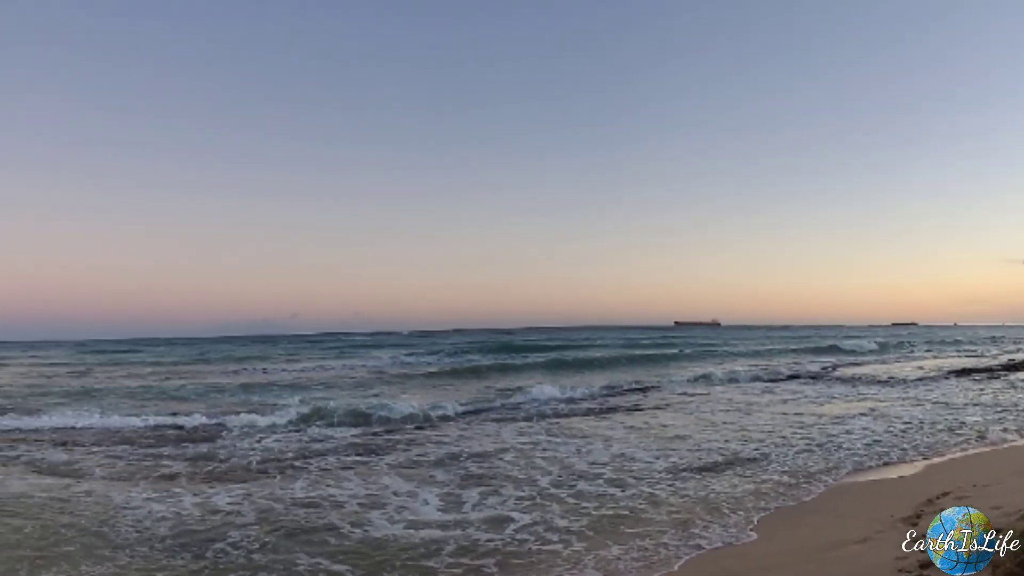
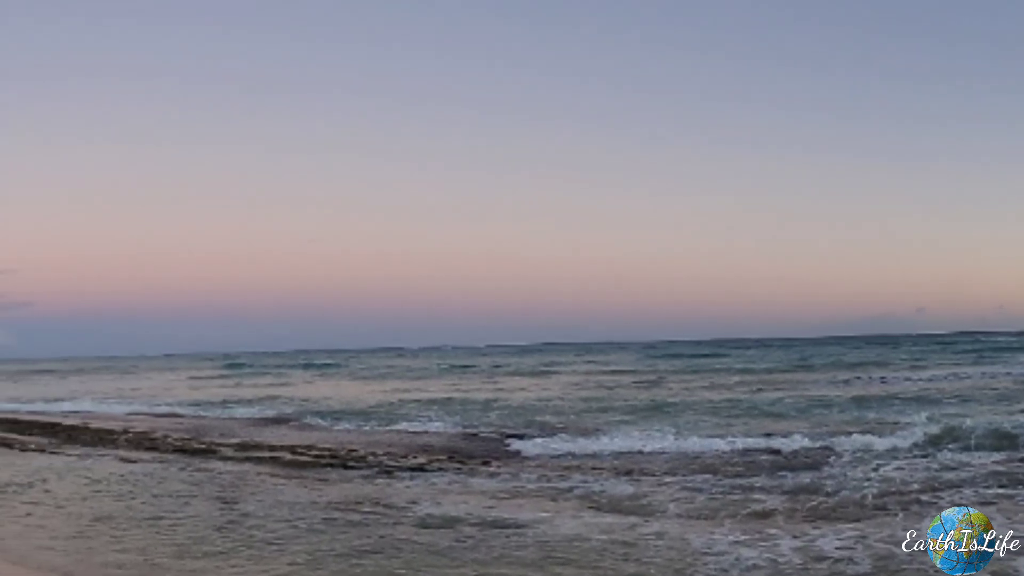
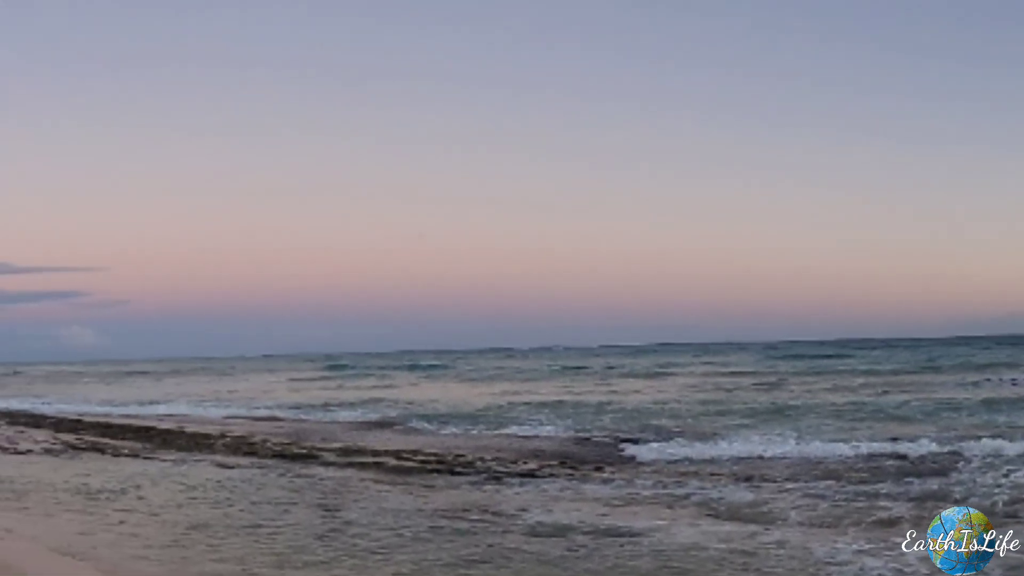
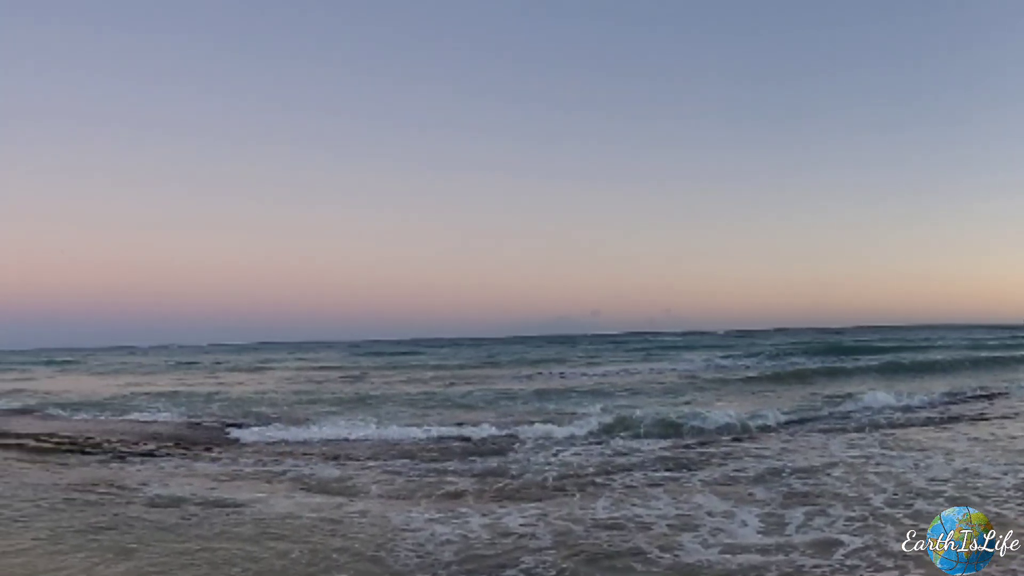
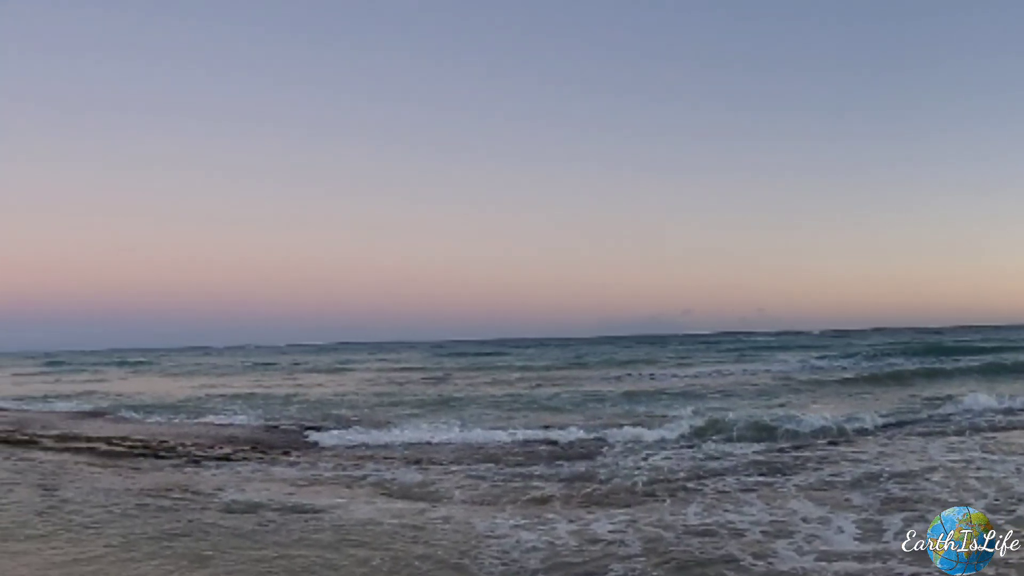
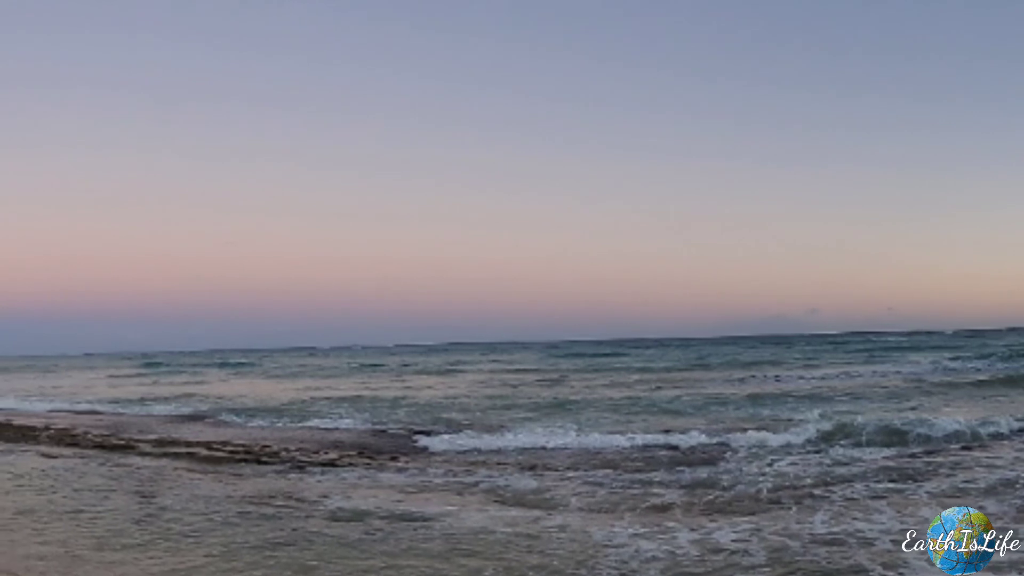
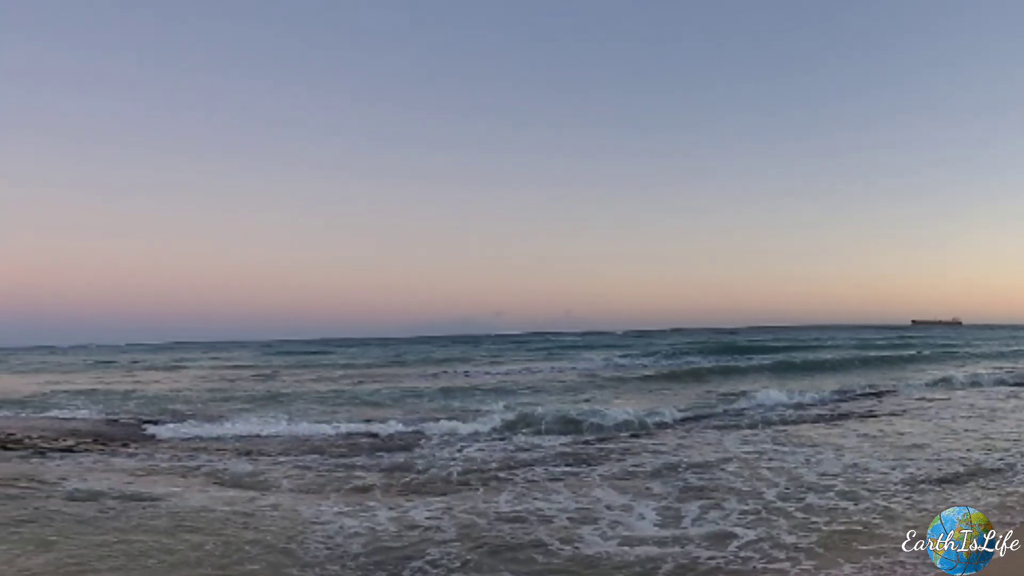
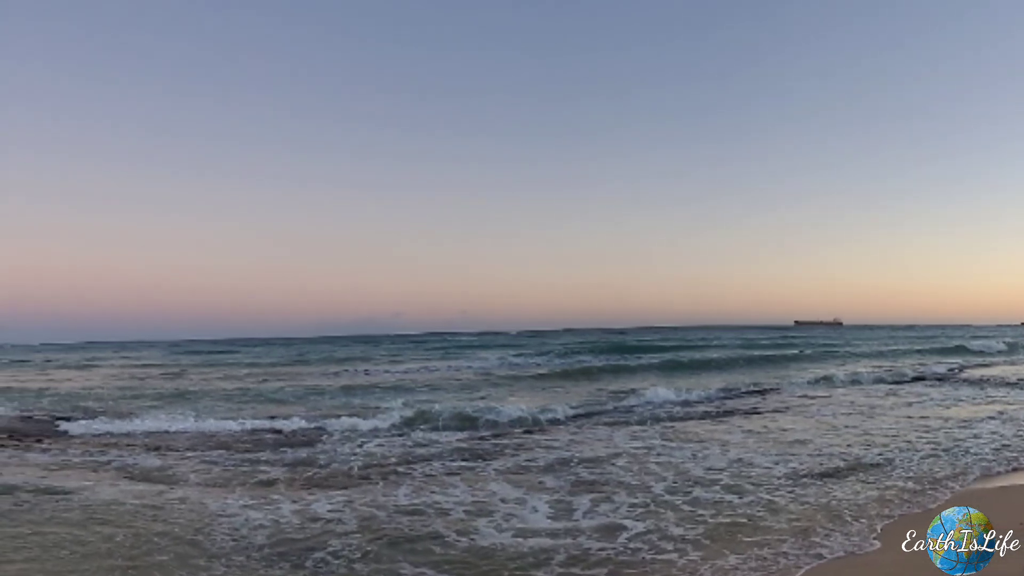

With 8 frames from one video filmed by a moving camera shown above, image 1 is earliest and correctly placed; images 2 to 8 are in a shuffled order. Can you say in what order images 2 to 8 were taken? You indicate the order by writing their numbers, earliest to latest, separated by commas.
8, 7, 4, 5, 6, 2, 3
